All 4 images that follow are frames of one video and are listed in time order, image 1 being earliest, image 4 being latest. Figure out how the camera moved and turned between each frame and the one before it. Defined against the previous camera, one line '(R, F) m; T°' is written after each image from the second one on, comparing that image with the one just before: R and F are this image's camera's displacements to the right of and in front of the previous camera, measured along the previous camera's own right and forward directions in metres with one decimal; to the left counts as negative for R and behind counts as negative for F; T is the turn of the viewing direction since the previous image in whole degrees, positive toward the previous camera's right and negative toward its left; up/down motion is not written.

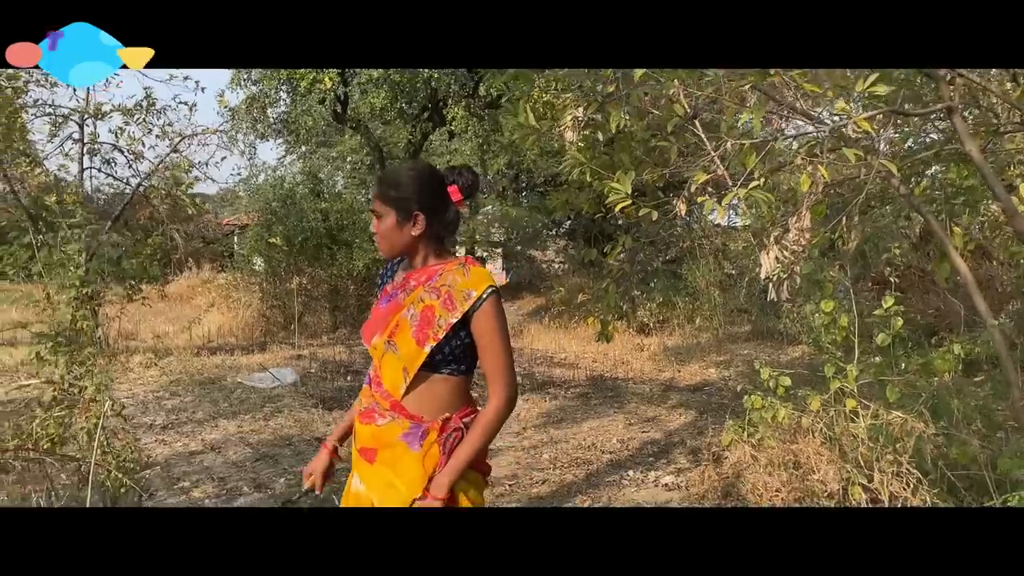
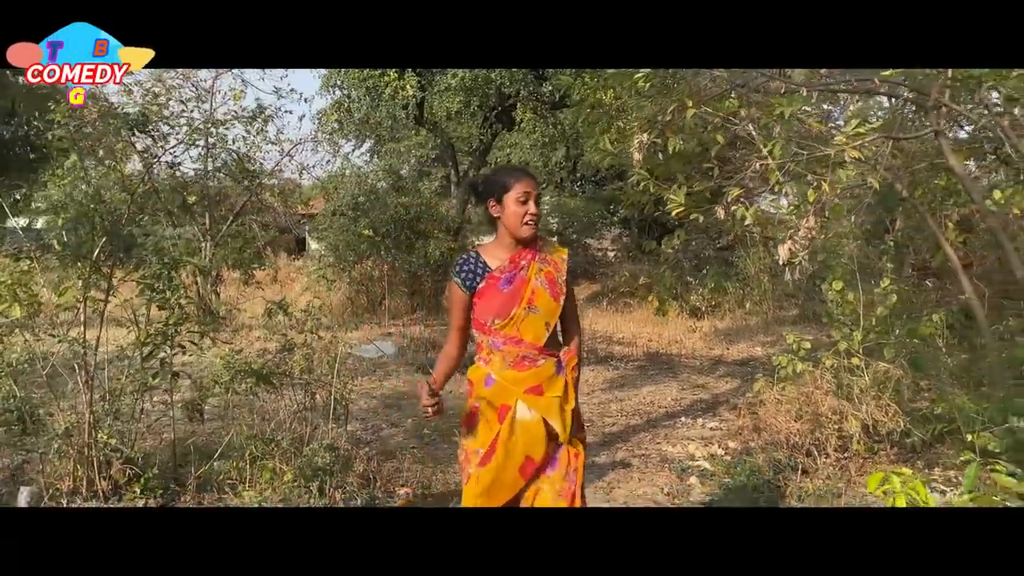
(-0.1, -0.8) m; -4°
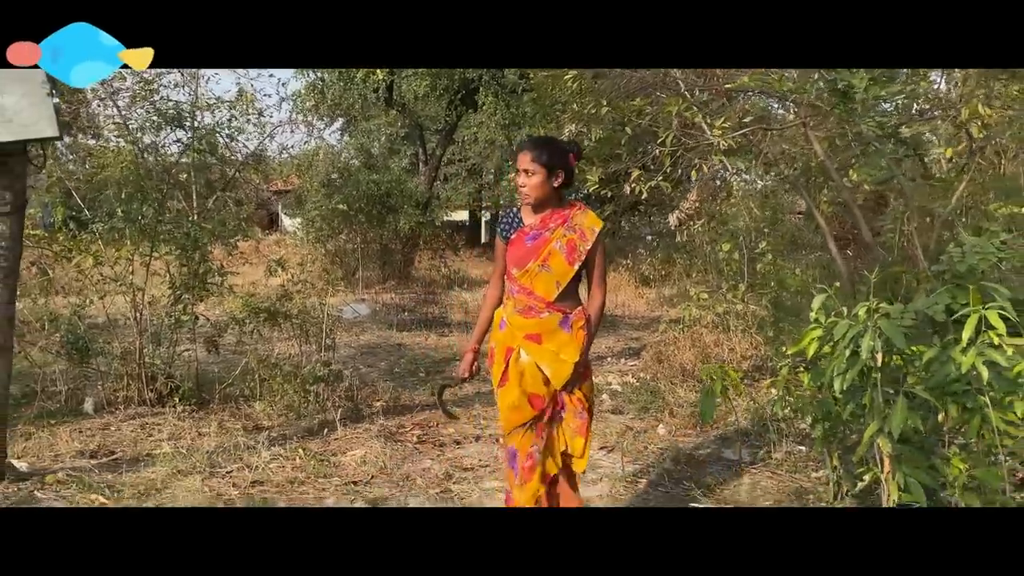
(+0.1, -0.8) m; +2°
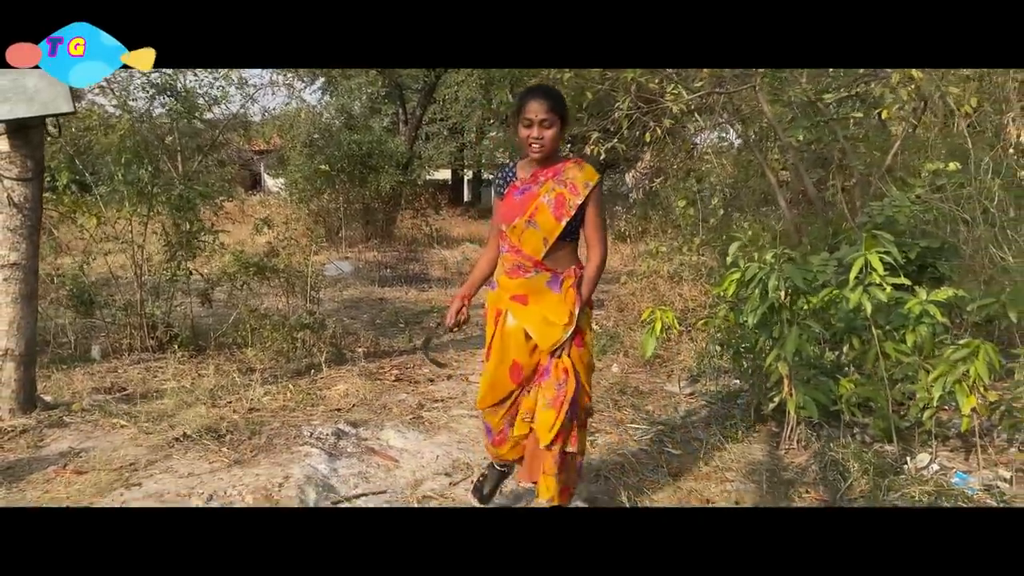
(+0.1, -0.3) m; +1°
